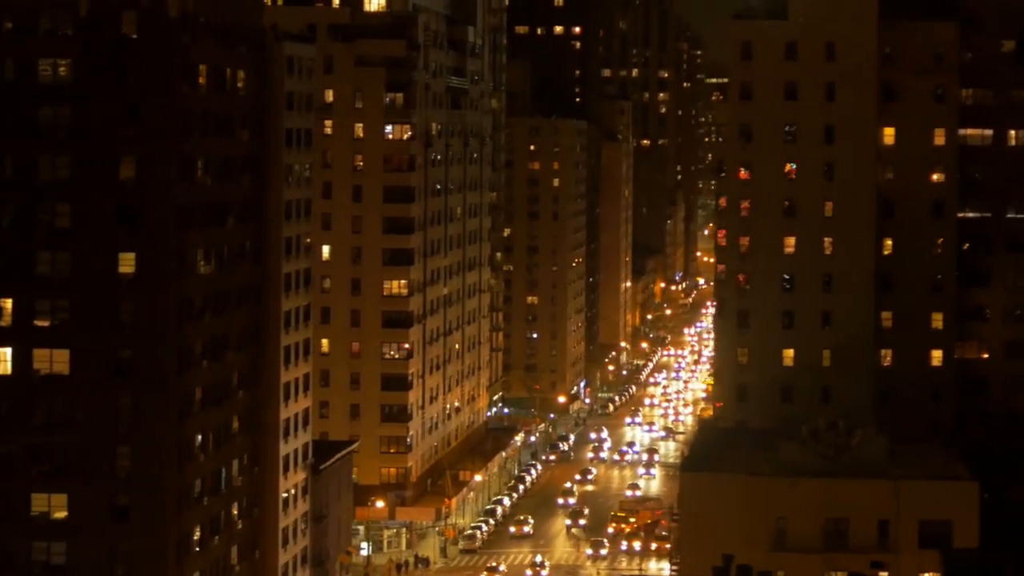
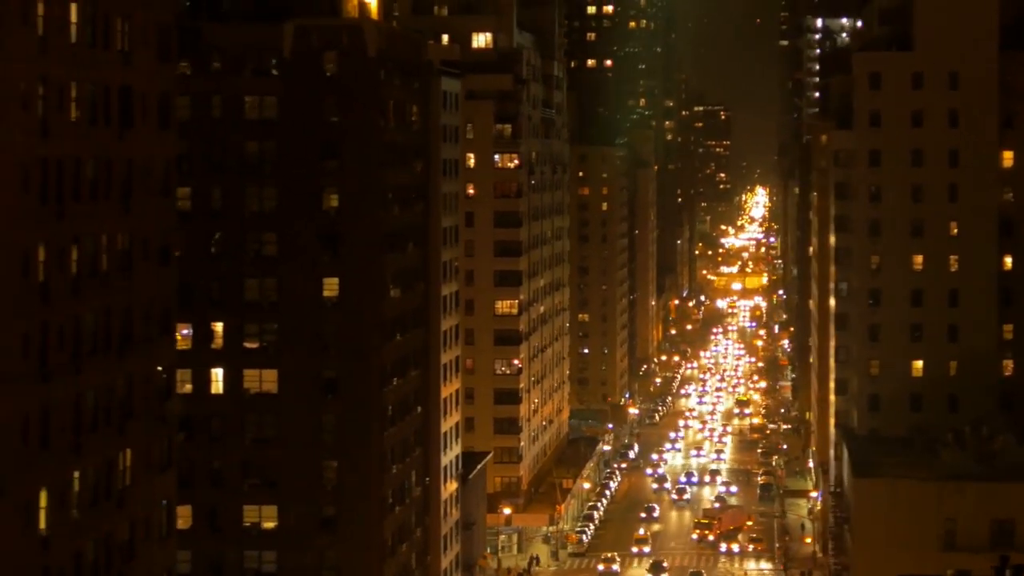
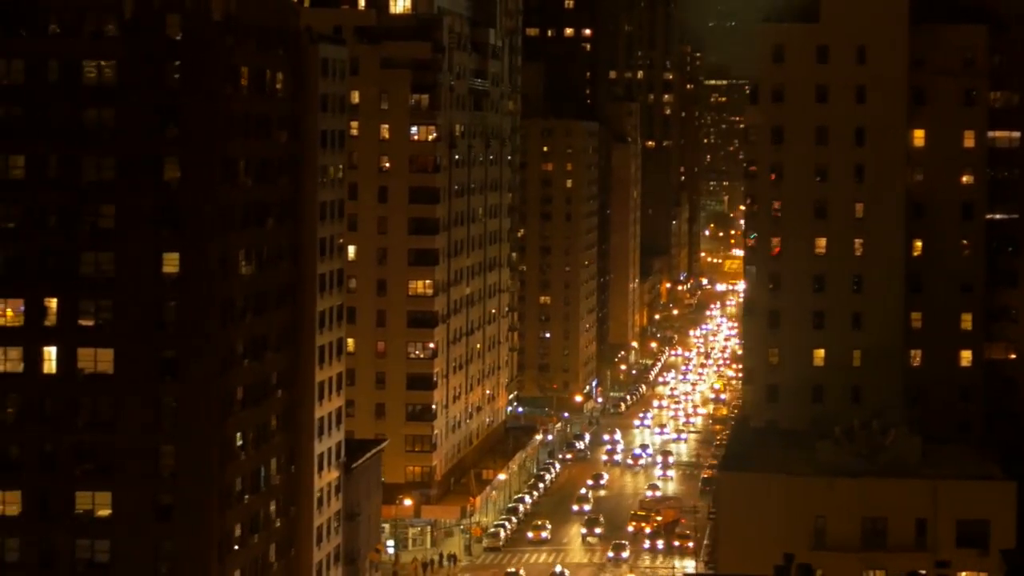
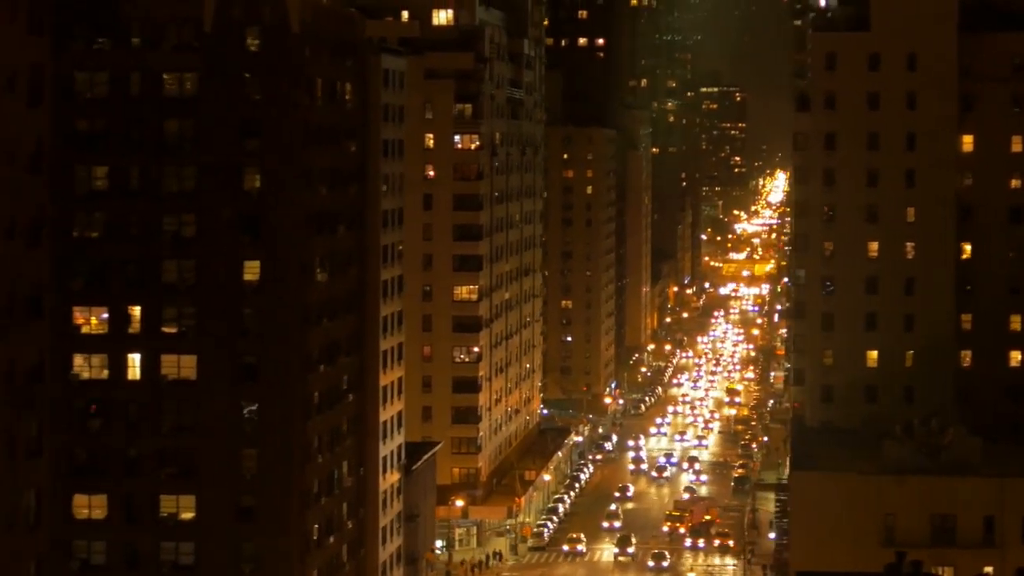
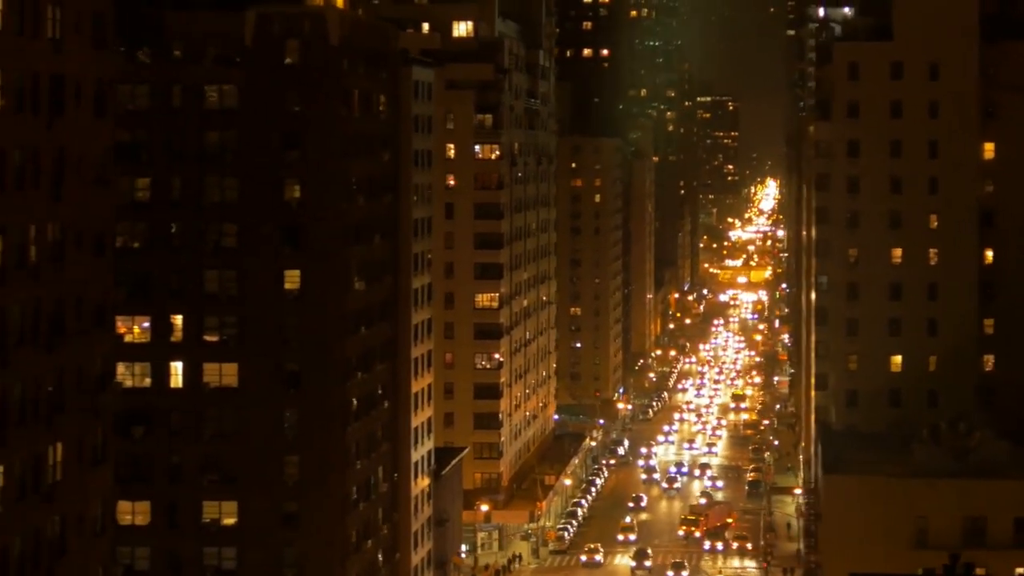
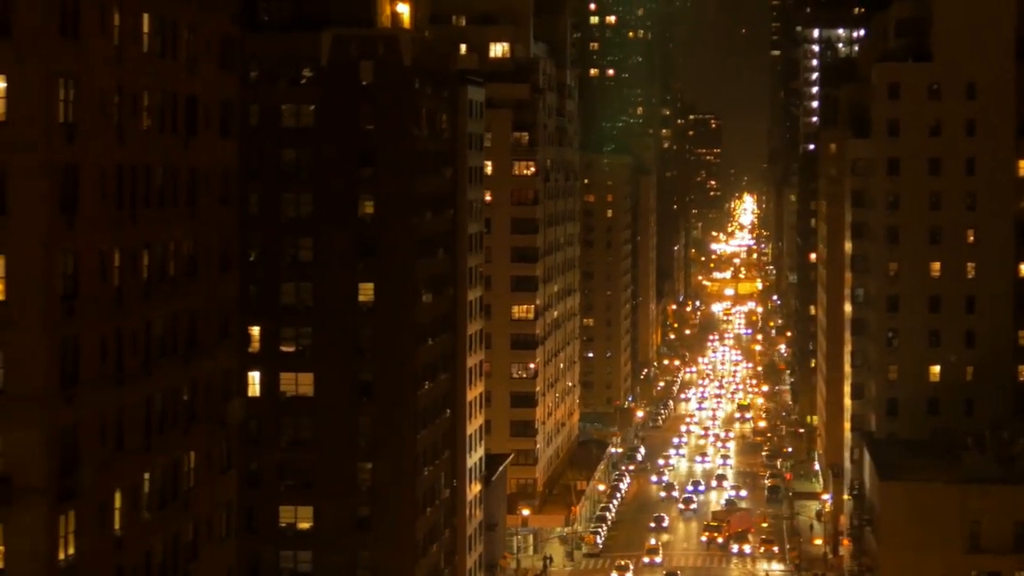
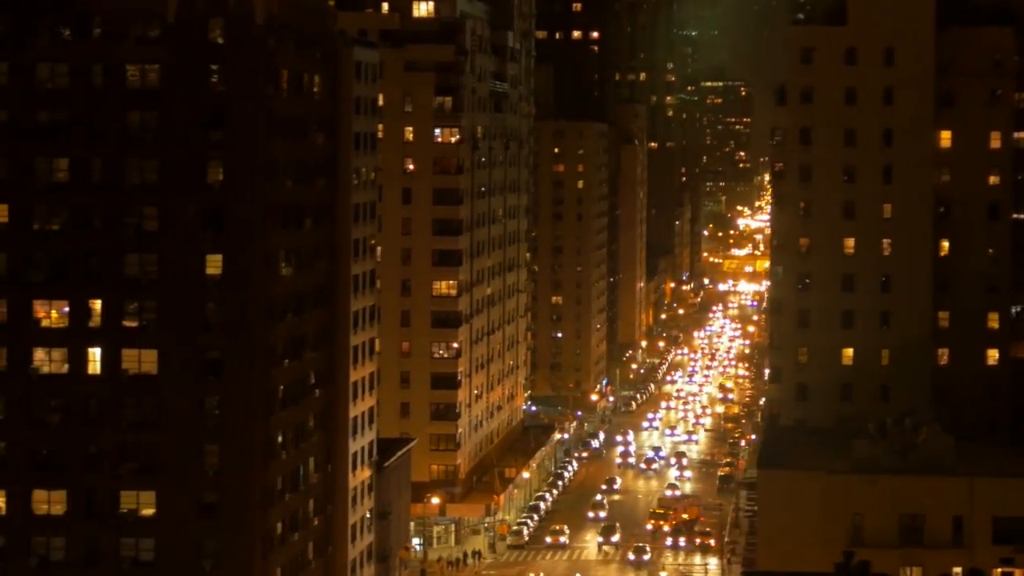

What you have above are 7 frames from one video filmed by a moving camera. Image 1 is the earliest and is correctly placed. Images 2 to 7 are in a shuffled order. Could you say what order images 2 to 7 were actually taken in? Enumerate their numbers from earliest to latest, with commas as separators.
3, 7, 4, 5, 2, 6
